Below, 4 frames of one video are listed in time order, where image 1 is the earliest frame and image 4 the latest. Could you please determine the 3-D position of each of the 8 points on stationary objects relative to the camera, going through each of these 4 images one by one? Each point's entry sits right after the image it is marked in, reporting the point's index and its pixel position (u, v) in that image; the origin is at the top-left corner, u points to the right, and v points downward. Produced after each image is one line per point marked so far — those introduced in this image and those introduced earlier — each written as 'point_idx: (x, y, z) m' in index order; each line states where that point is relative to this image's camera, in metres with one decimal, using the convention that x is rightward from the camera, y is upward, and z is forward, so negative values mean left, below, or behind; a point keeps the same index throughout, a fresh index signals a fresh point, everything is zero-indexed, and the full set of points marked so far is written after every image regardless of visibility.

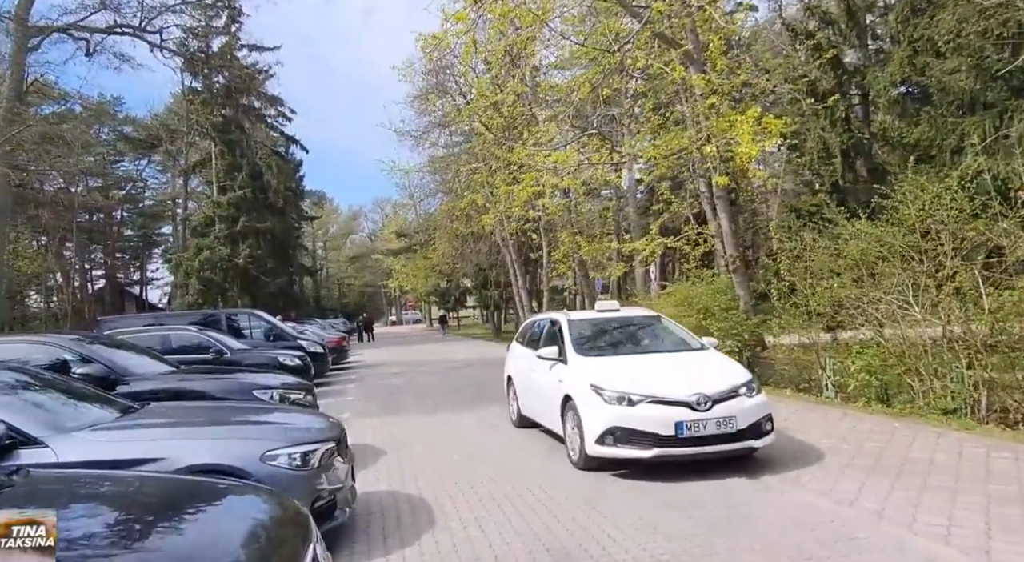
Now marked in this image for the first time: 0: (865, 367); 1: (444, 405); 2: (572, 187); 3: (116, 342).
0: (+5.1, -1.2, +9.4) m
1: (-1.3, -2.4, +12.5) m
2: (+1.8, +2.8, +19.1) m
3: (-5.8, -0.9, +9.4) m
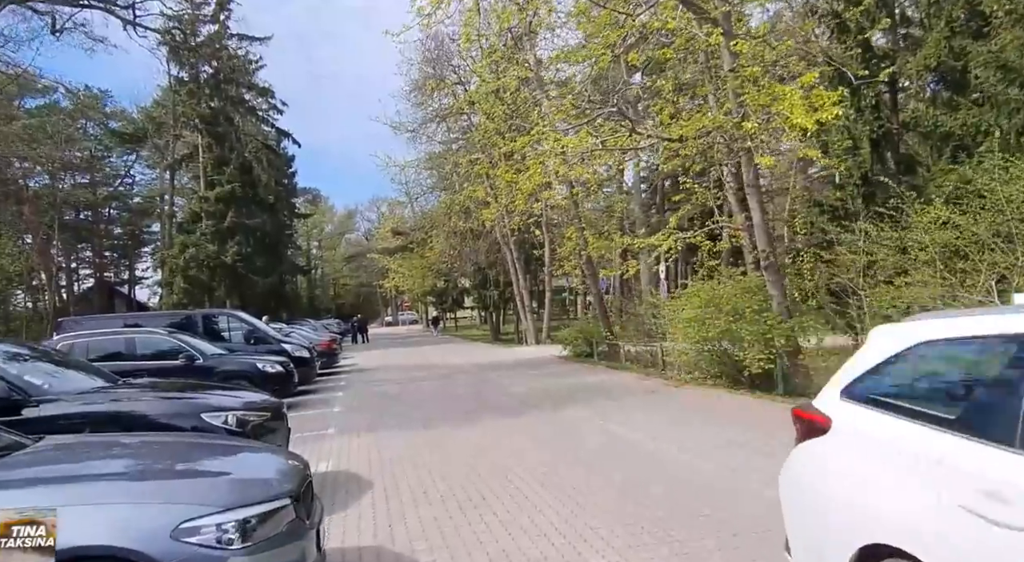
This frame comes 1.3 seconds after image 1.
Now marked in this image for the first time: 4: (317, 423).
0: (+5.3, -1.2, +8.0) m
1: (-1.2, -2.3, +11.0) m
2: (+1.9, +2.8, +17.7) m
3: (-5.6, -0.8, +8.0) m
4: (-3.3, -2.5, +11.2) m
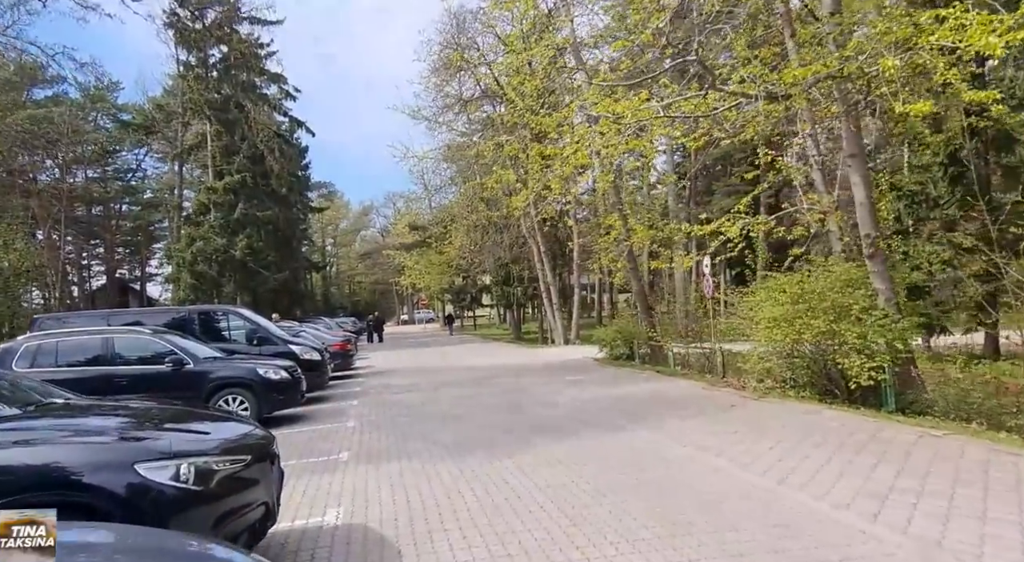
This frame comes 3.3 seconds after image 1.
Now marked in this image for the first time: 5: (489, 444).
0: (+5.9, -1.1, +5.8) m
1: (-0.5, -2.2, +9.0) m
2: (+2.8, +3.0, +15.6) m
3: (-5.0, -0.7, +6.1) m
4: (-2.6, -2.3, +9.3) m
5: (-0.3, -2.2, +8.7) m
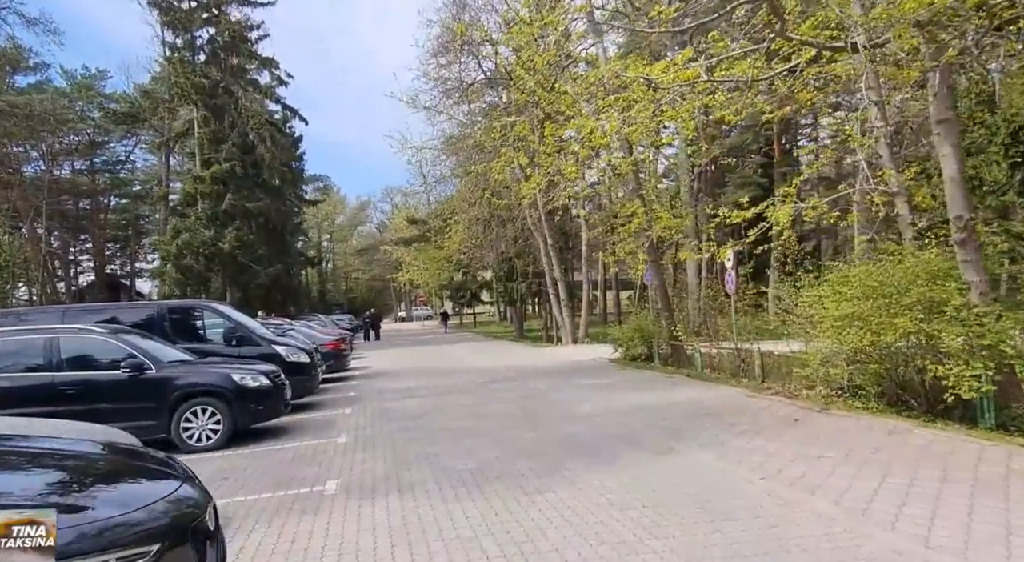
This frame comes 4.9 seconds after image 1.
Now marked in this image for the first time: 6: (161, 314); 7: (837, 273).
0: (+6.2, -1.0, +4.2) m
1: (-0.2, -2.1, +7.4) m
2: (+3.1, +3.1, +14.0) m
3: (-4.7, -0.6, +4.4) m
4: (-2.3, -2.2, +7.7) m
5: (0.0, -2.1, +7.1) m
6: (-6.6, -0.6, +12.2) m
7: (+4.8, +0.1, +9.6) m
